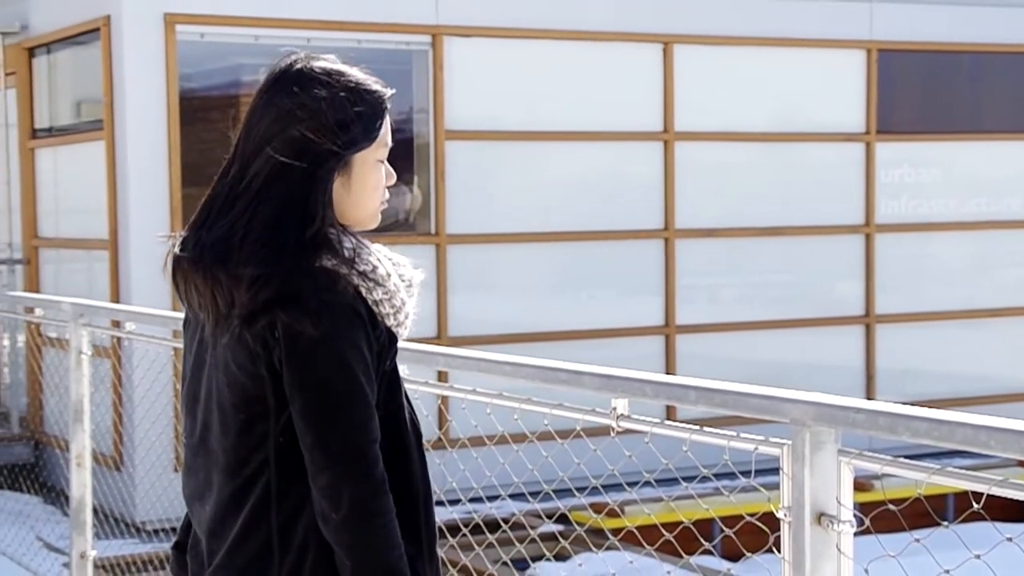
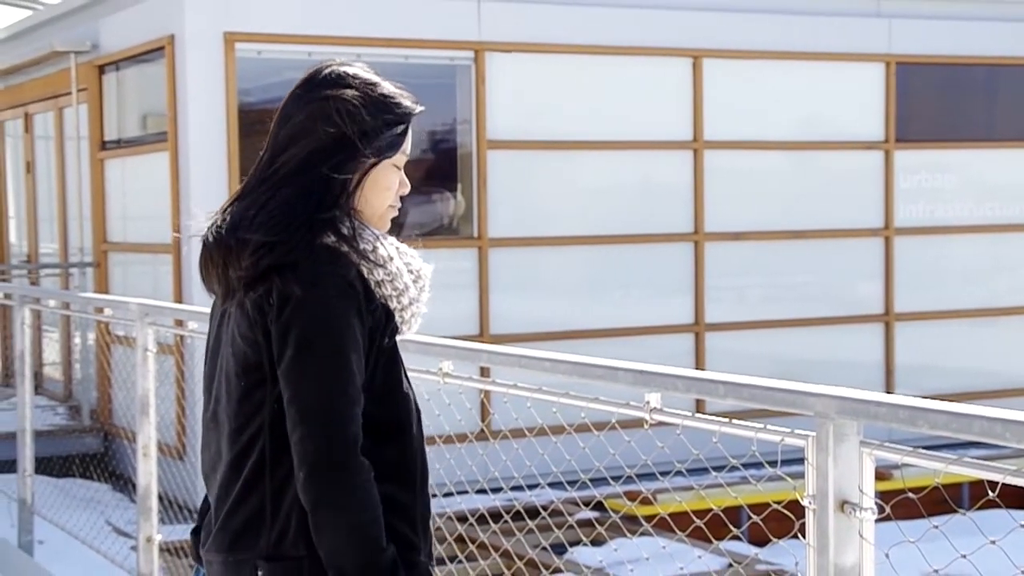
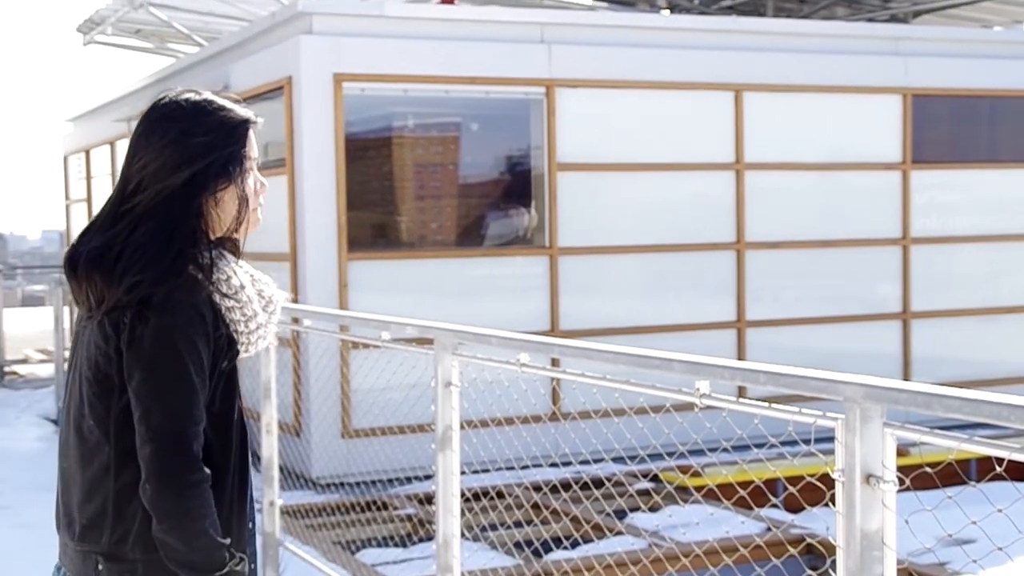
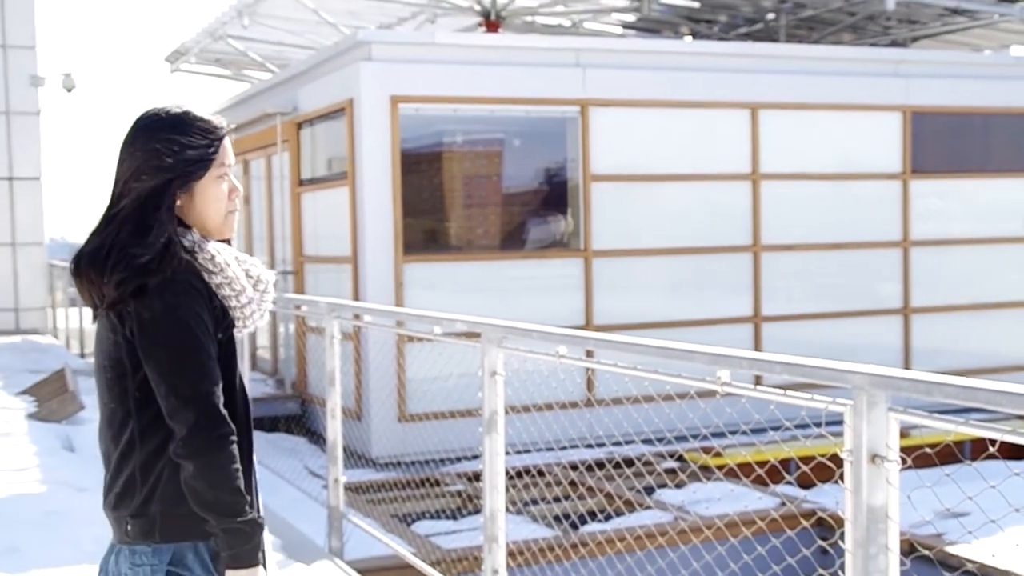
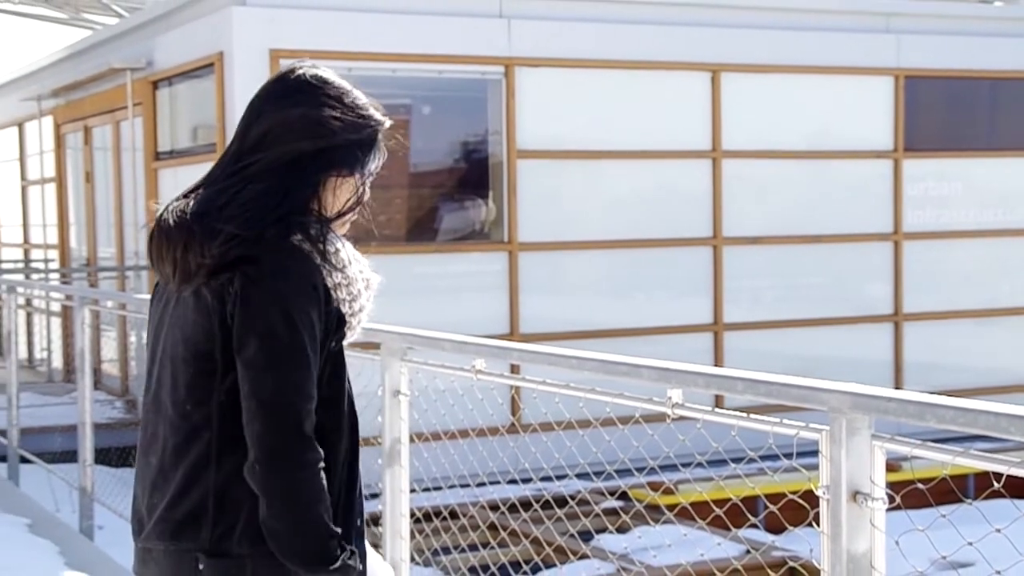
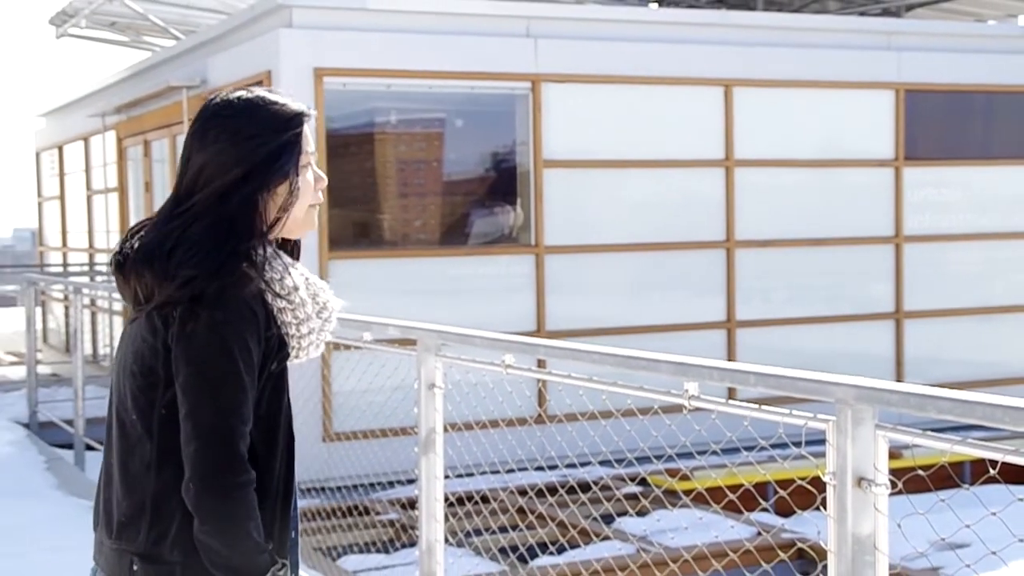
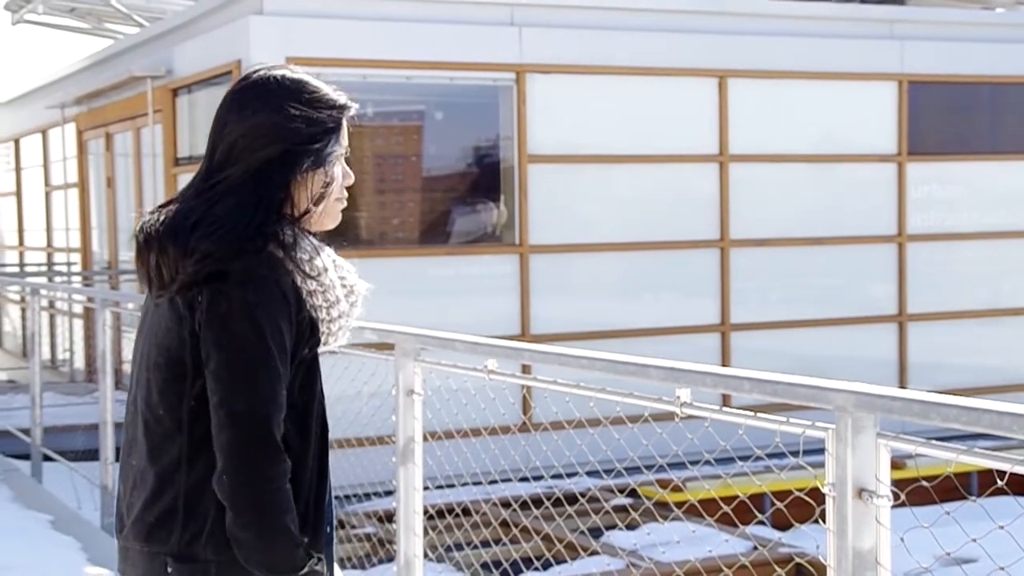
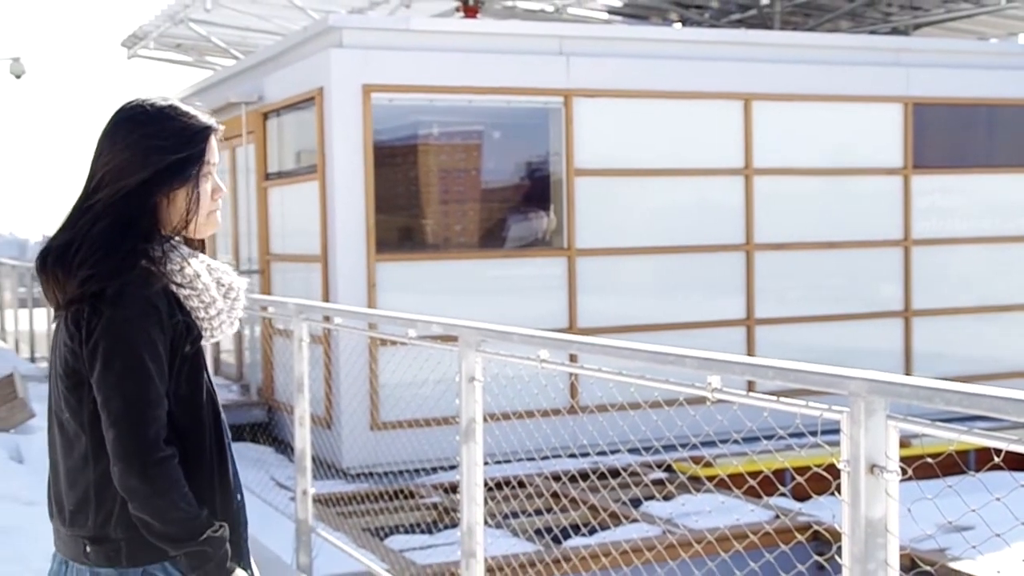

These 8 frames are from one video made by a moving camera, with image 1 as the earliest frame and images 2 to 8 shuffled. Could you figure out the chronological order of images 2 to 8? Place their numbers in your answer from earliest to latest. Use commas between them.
2, 5, 7, 6, 3, 8, 4
